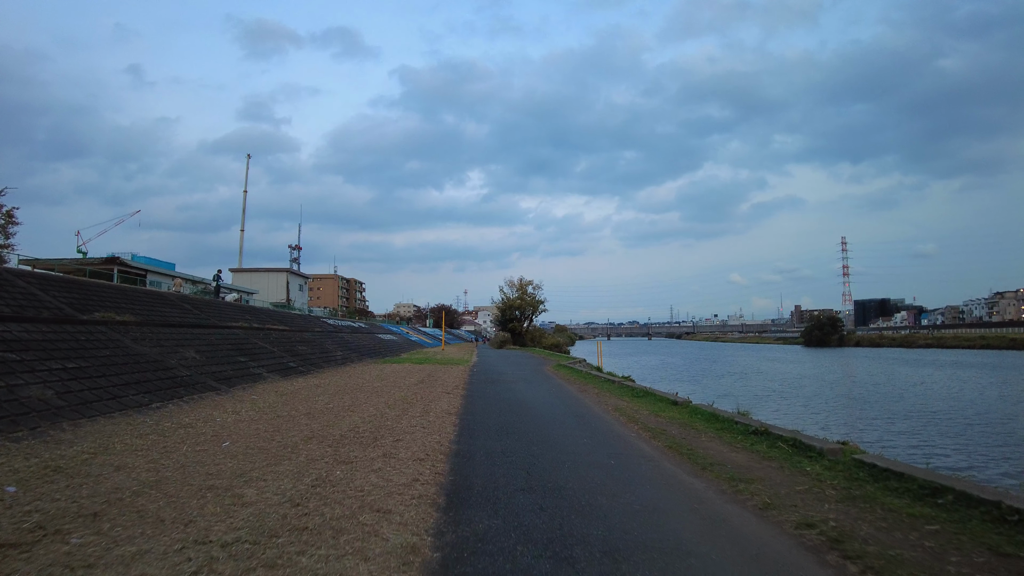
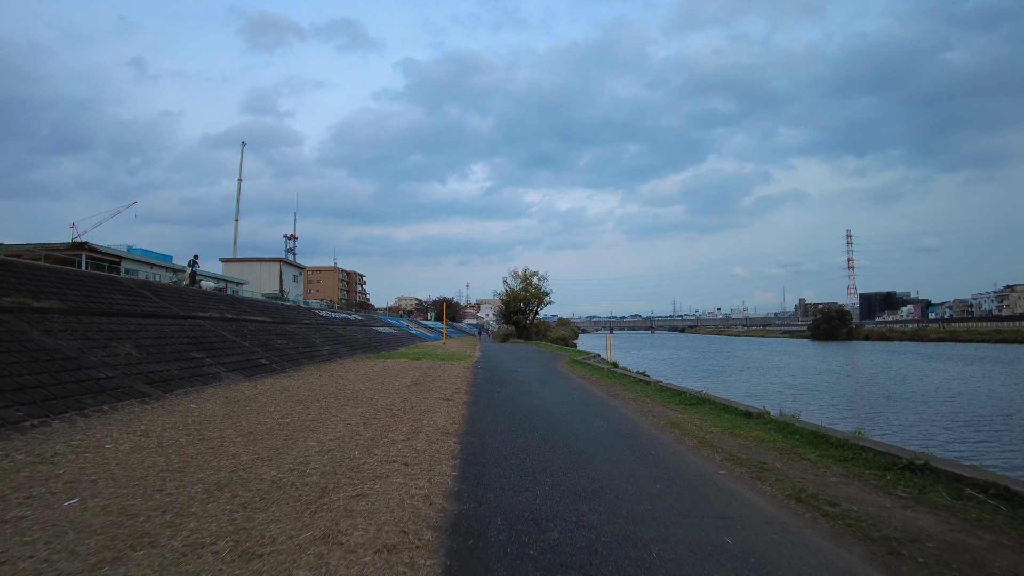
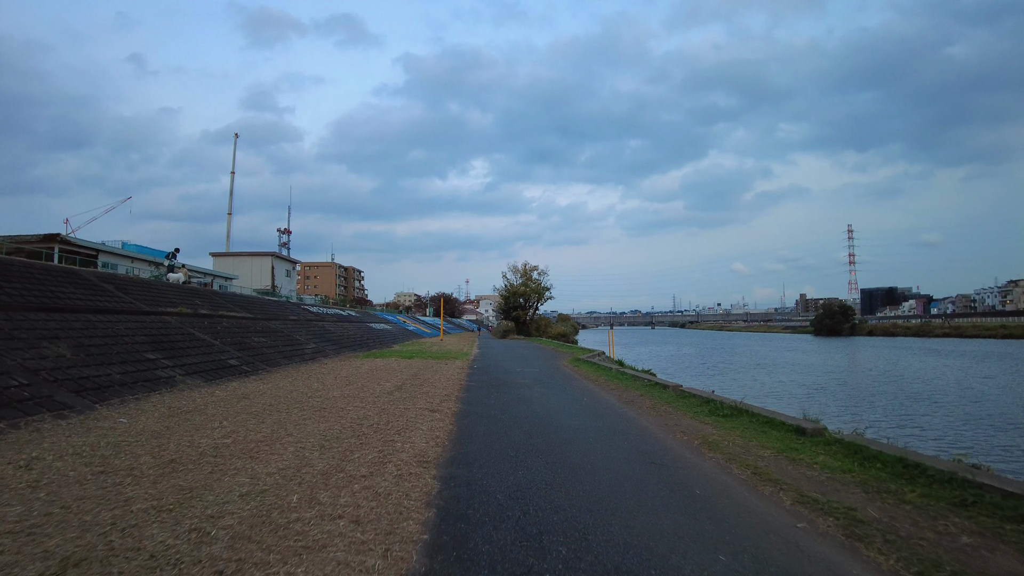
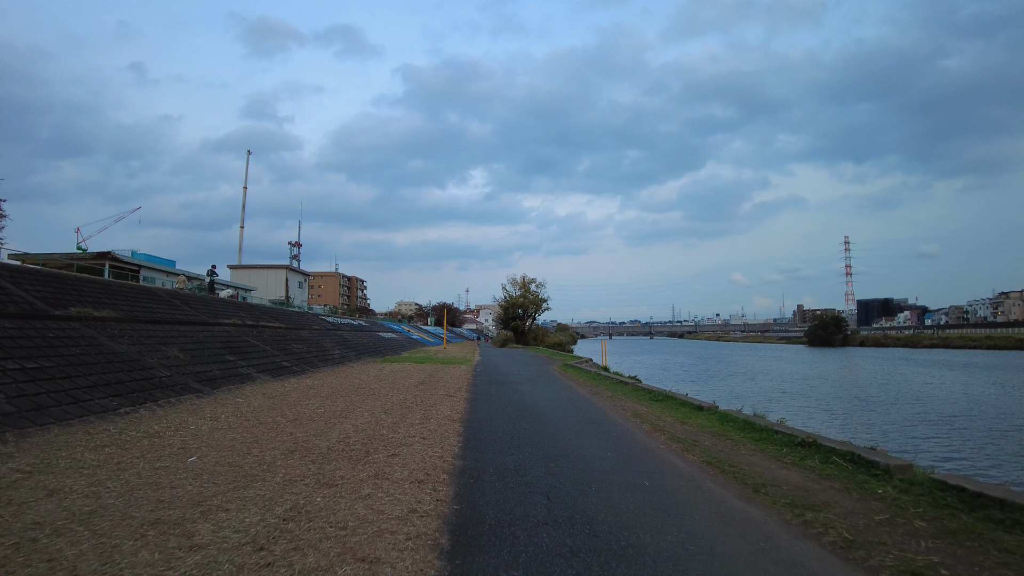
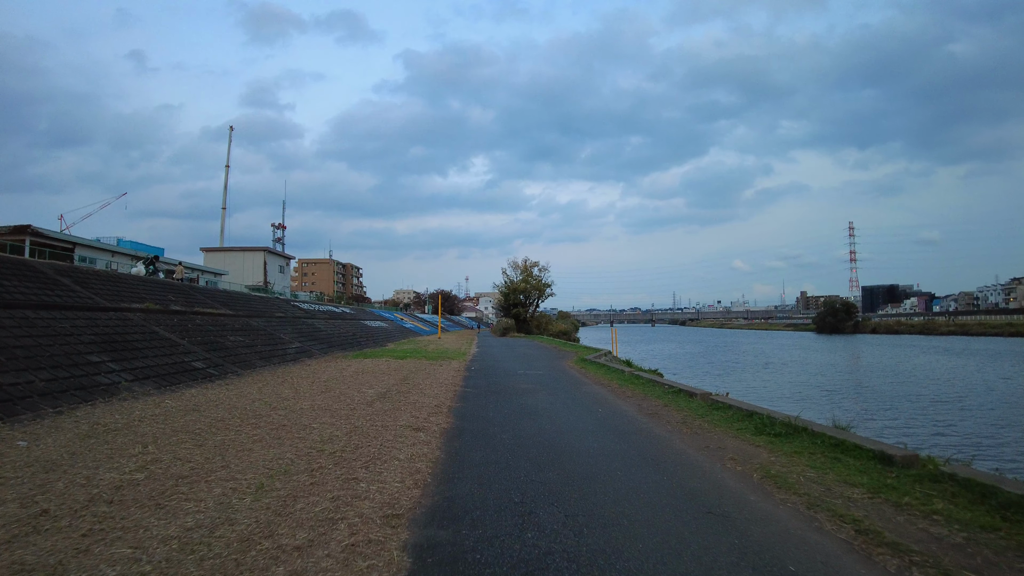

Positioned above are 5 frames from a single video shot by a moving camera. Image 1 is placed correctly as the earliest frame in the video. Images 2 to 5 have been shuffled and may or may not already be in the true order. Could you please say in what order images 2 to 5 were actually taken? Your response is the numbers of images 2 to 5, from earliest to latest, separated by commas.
4, 2, 3, 5
